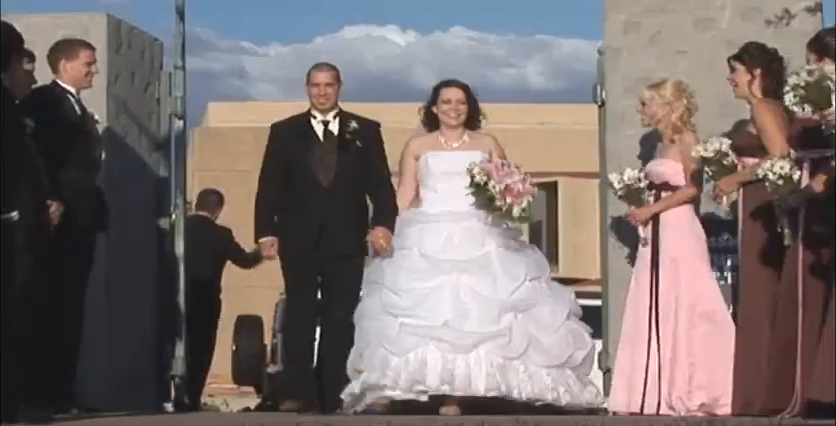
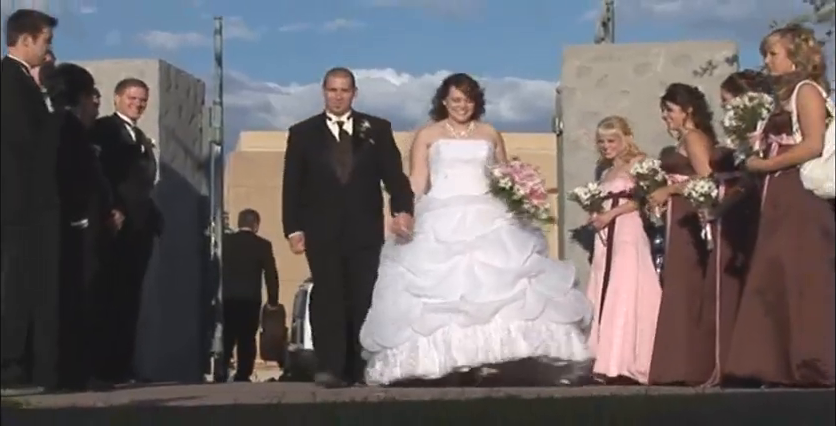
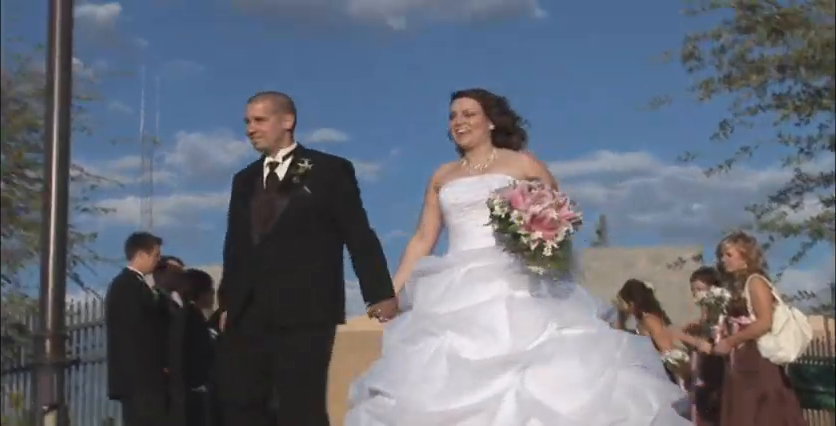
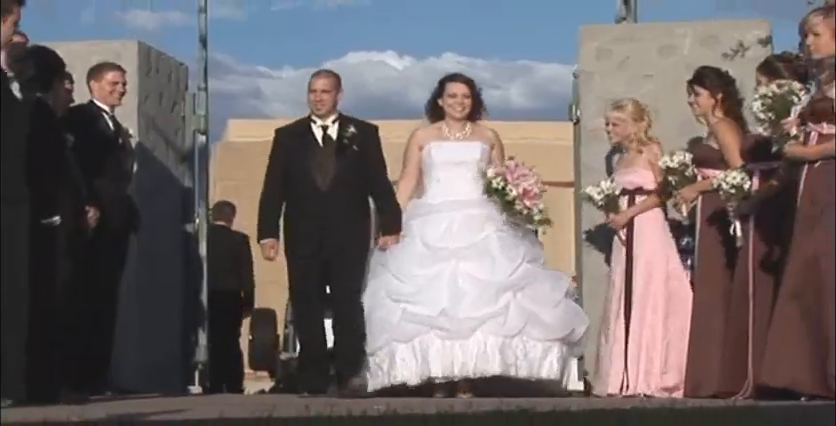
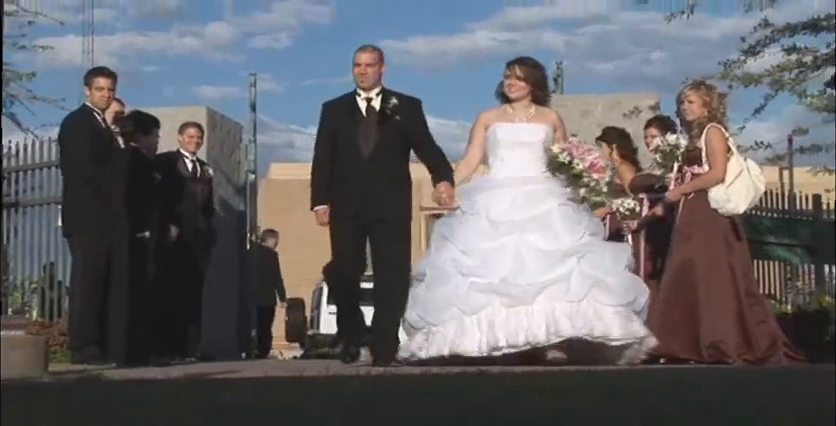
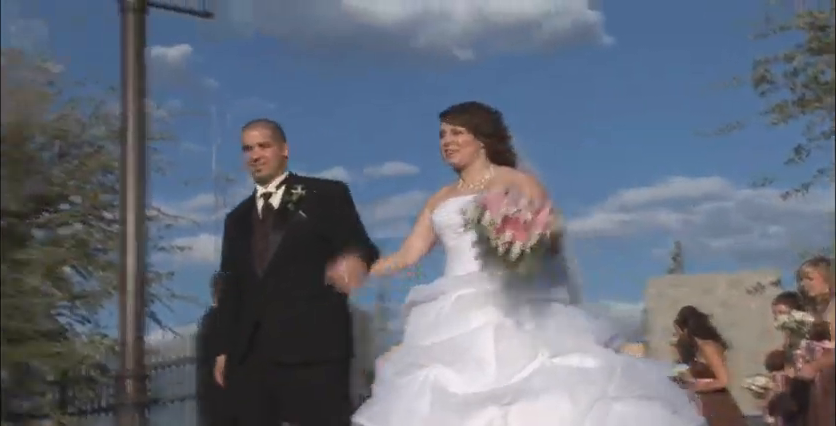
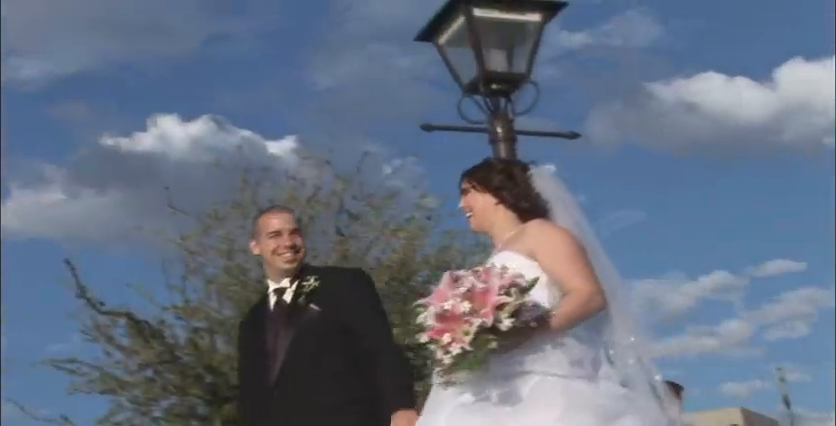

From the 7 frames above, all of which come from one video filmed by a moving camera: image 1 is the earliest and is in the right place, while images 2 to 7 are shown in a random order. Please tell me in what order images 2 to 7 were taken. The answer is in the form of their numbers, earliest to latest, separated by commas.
4, 2, 5, 3, 6, 7
